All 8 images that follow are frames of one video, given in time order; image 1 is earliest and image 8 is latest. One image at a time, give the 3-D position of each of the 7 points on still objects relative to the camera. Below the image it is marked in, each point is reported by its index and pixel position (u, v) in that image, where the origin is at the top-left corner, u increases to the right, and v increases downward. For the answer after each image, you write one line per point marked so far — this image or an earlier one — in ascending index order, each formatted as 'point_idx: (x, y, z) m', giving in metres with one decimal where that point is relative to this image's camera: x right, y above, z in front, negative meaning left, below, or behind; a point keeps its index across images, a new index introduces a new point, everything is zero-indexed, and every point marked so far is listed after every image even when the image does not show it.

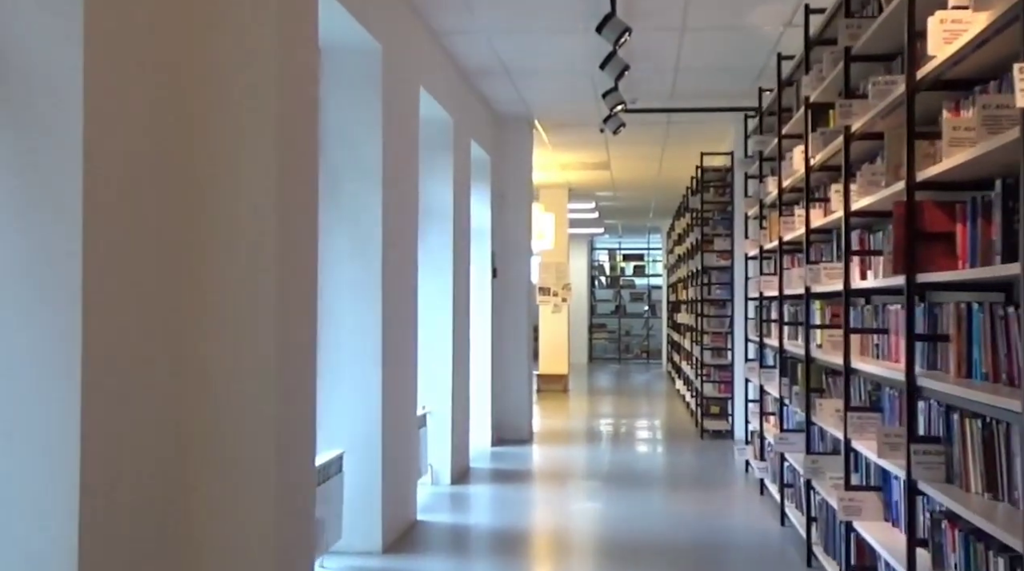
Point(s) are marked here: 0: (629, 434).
0: (+1.2, -1.5, +10.5) m
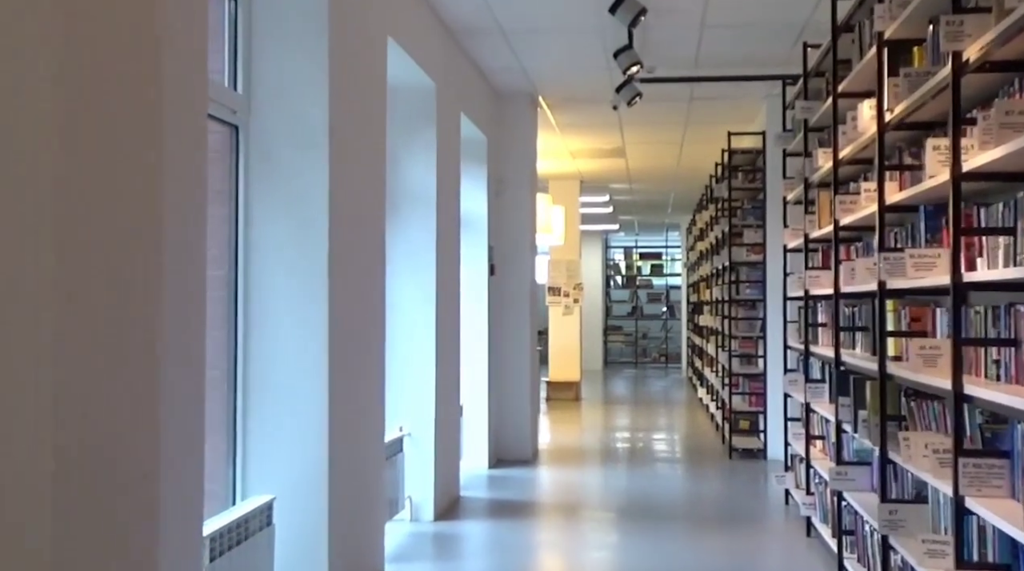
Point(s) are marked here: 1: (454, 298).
0: (+1.2, -1.4, +9.4) m
1: (-0.3, -0.1, +6.6) m
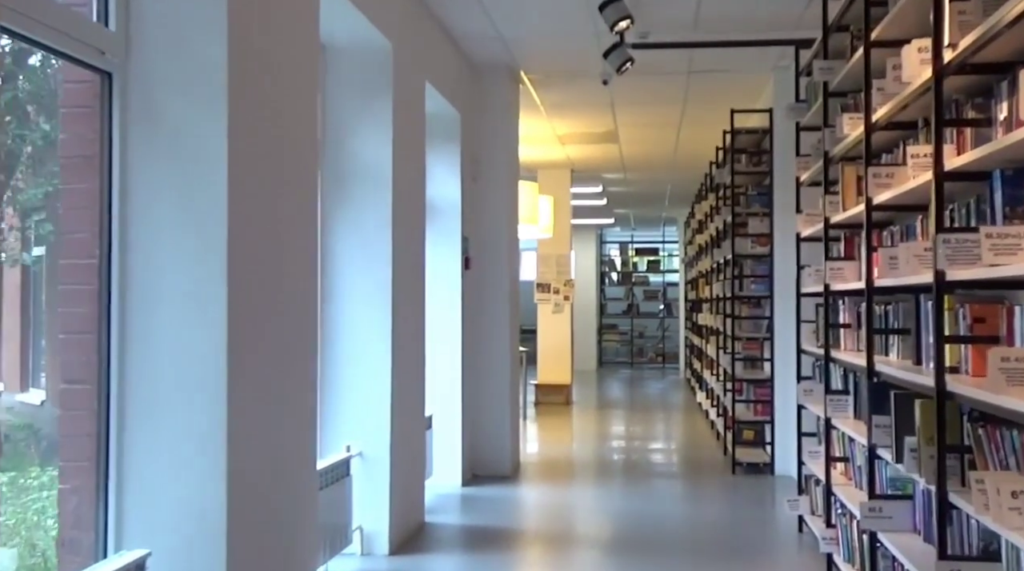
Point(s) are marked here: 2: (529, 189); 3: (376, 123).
0: (+1.0, -1.4, +8.5) m
1: (-0.5, 0.0, +5.7) m
2: (+0.2, +0.9, +9.9) m
3: (-0.7, +0.8, +5.2) m
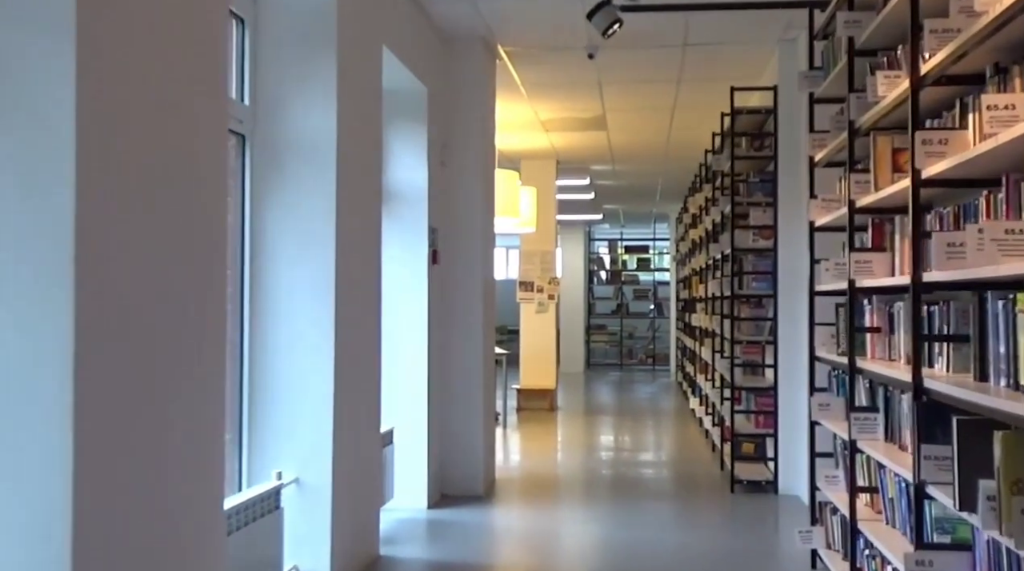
0: (+0.9, -1.4, +7.7) m
1: (-0.6, 0.0, +4.9) m
2: (0.0, +0.9, +9.1) m
3: (-0.8, +0.8, +4.4) m
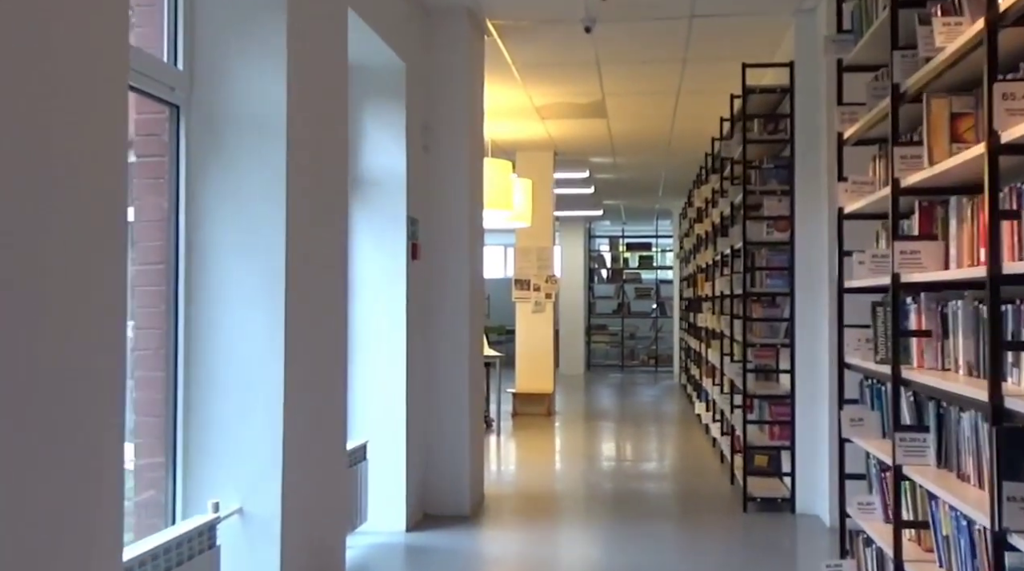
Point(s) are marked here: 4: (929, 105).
0: (+0.8, -1.4, +7.1) m
1: (-0.7, 0.0, +4.3) m
2: (-0.1, +0.9, +8.5) m
3: (-0.9, +0.8, +3.7) m
4: (+1.2, +0.5, +3.1) m
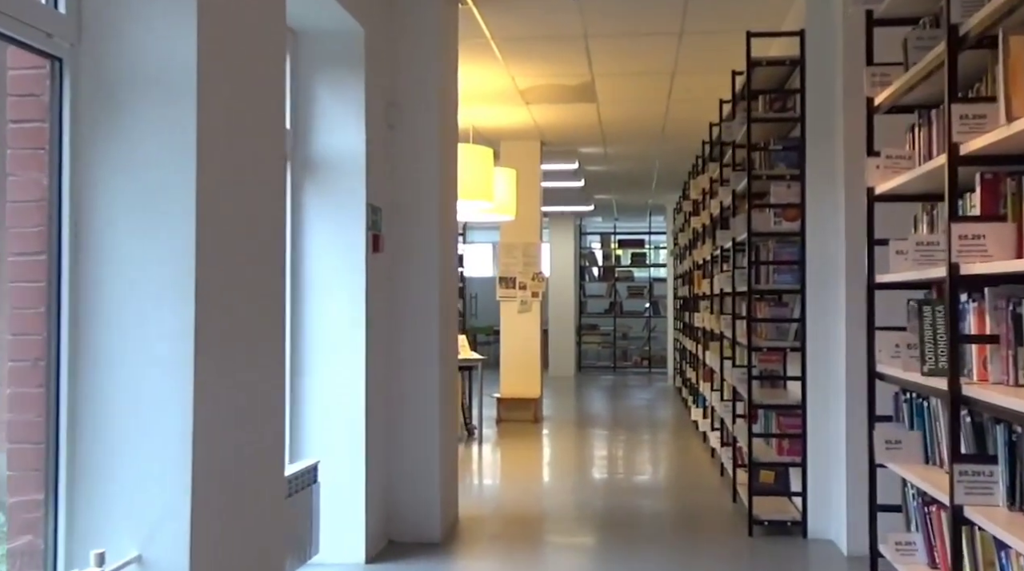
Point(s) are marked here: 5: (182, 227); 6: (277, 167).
0: (+0.7, -1.4, +6.4) m
1: (-0.8, 0.0, +3.6) m
2: (-0.2, +0.9, +7.8) m
3: (-1.0, +0.8, +3.0) m
4: (+1.1, +0.5, +2.4) m
5: (-0.9, +0.2, +3.0) m
6: (-0.8, +0.4, +3.6) m
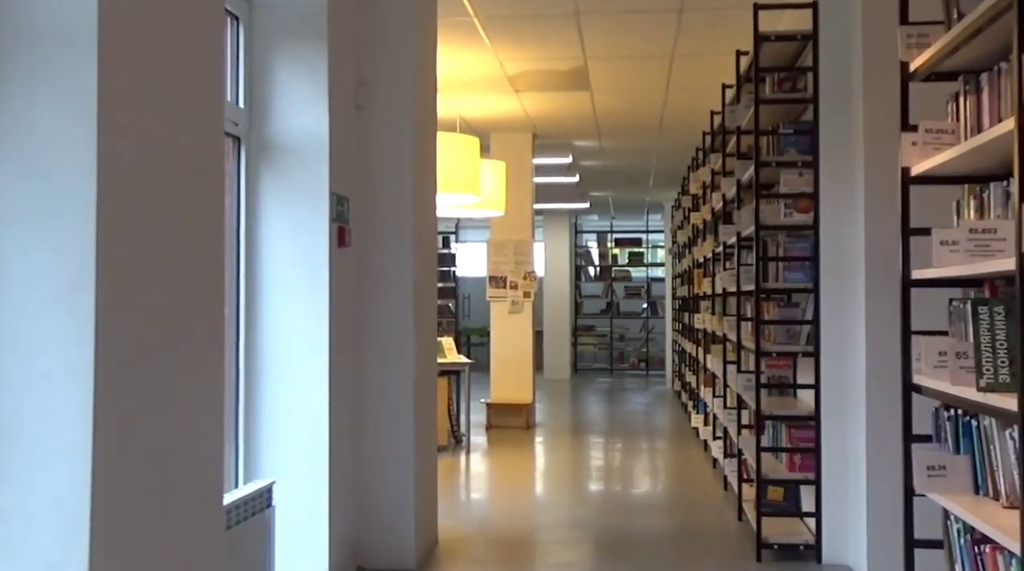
0: (+0.6, -1.4, +5.8) m
1: (-0.9, 0.0, +3.0) m
2: (-0.3, +0.9, +7.3) m
3: (-1.0, +0.8, +2.5) m
4: (+1.0, +0.5, +1.9) m
5: (-1.0, +0.2, +2.5) m
6: (-0.9, +0.4, +3.0) m
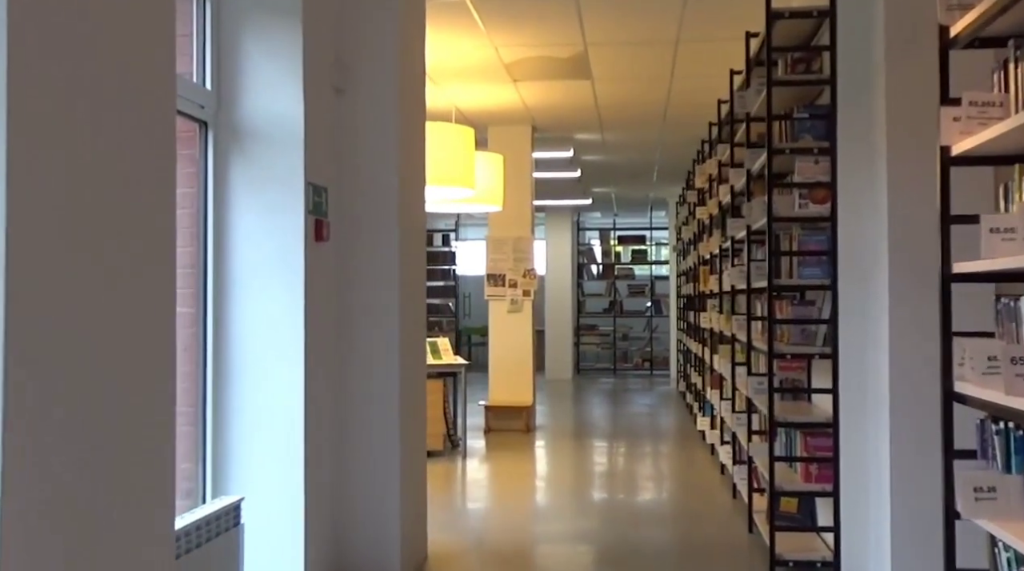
0: (+0.6, -1.3, +5.5) m
1: (-0.9, 0.0, +2.7) m
2: (-0.3, +1.0, +6.9) m
3: (-1.1, +0.8, +2.1) m
4: (+1.0, +0.6, +1.5) m
5: (-1.0, +0.2, +2.1) m
6: (-0.9, +0.4, +2.7) m
